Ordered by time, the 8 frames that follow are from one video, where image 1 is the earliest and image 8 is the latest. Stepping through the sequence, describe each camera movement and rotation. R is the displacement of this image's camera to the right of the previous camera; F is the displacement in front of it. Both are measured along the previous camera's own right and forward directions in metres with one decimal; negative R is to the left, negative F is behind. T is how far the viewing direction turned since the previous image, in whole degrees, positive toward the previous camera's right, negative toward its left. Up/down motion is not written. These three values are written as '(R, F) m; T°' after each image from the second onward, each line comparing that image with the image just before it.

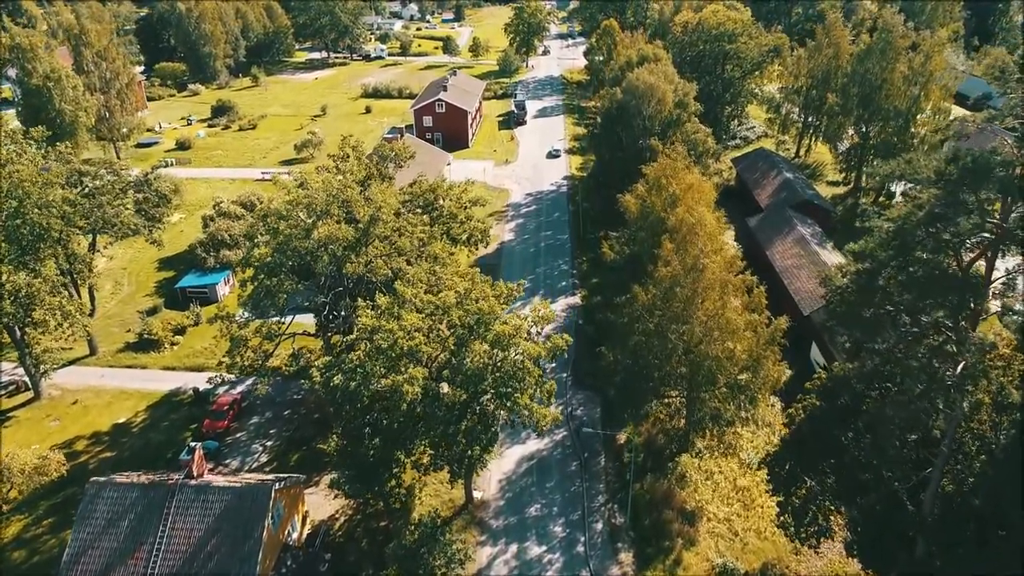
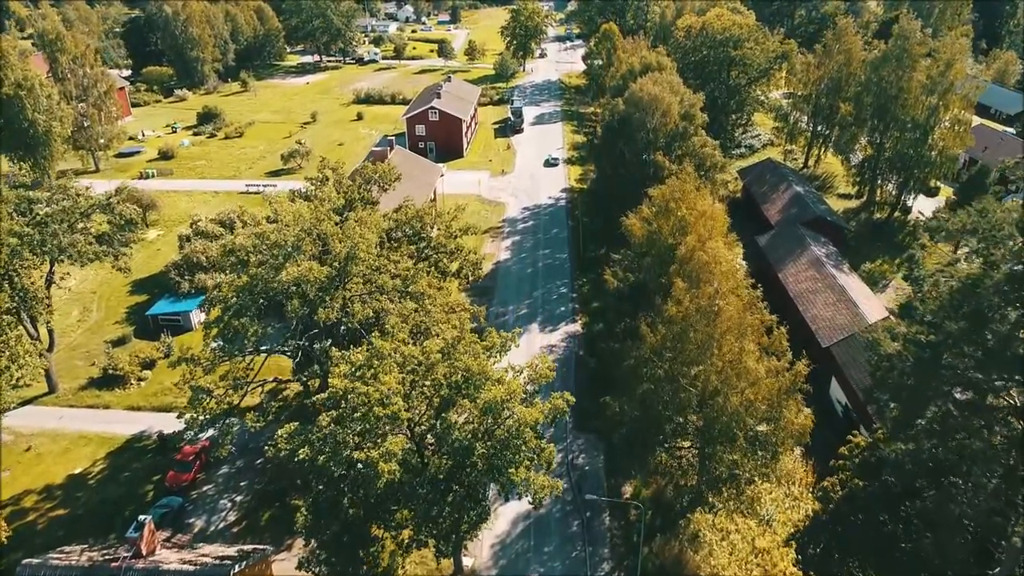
(+0.1, +2.6) m; 0°
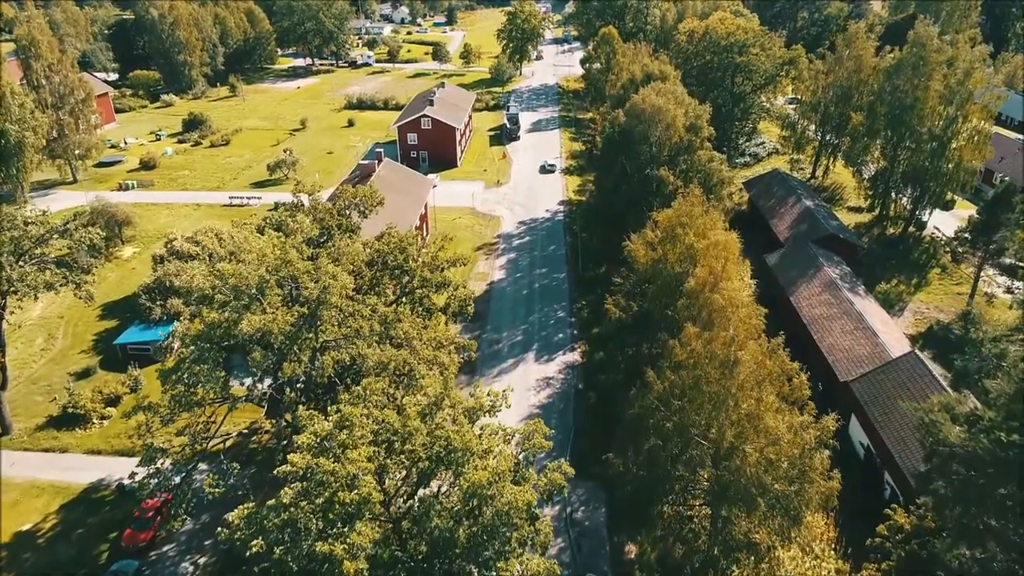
(+0.2, +2.4) m; 0°
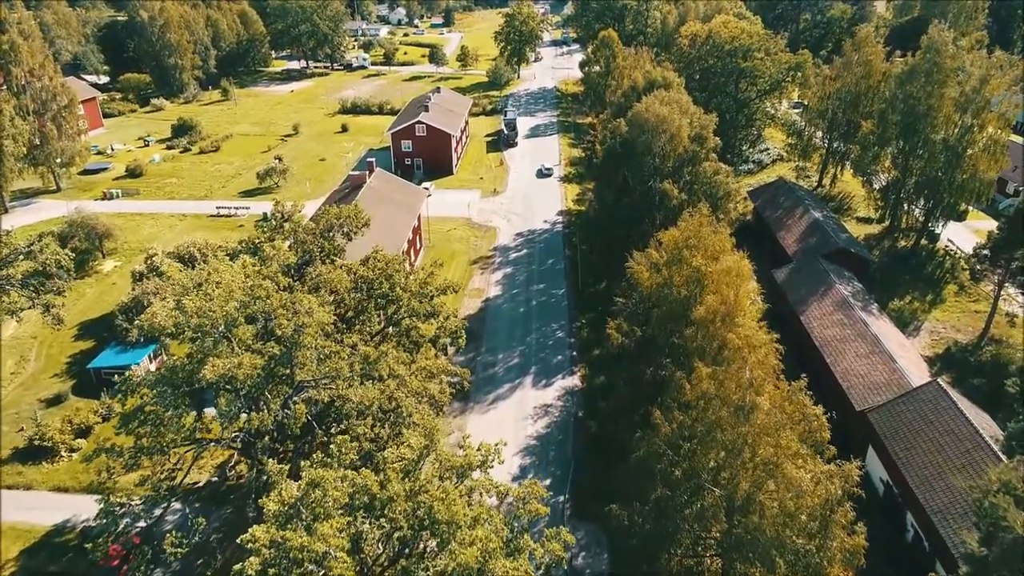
(+0.1, +1.8) m; 0°
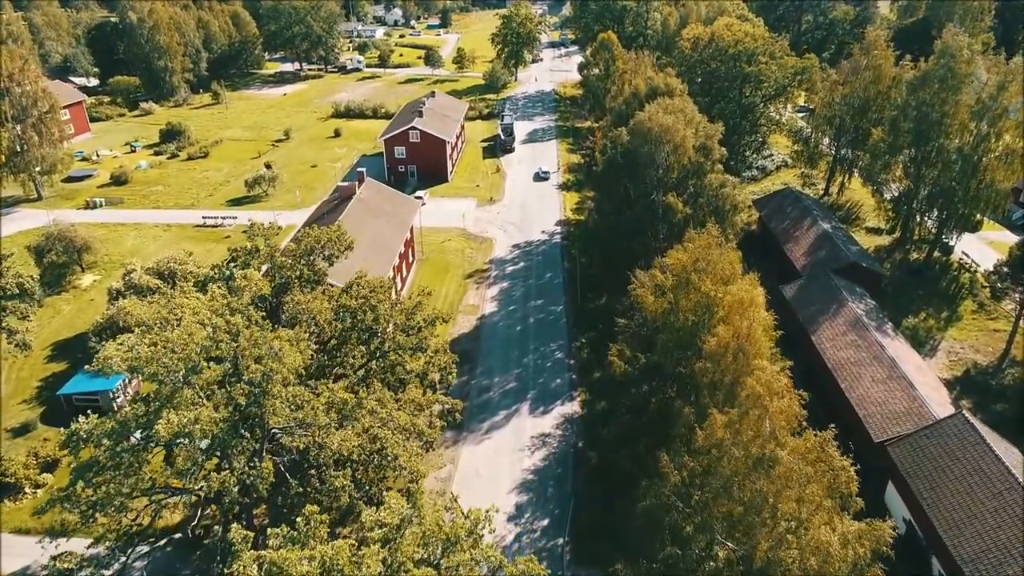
(+0.1, +1.8) m; 0°
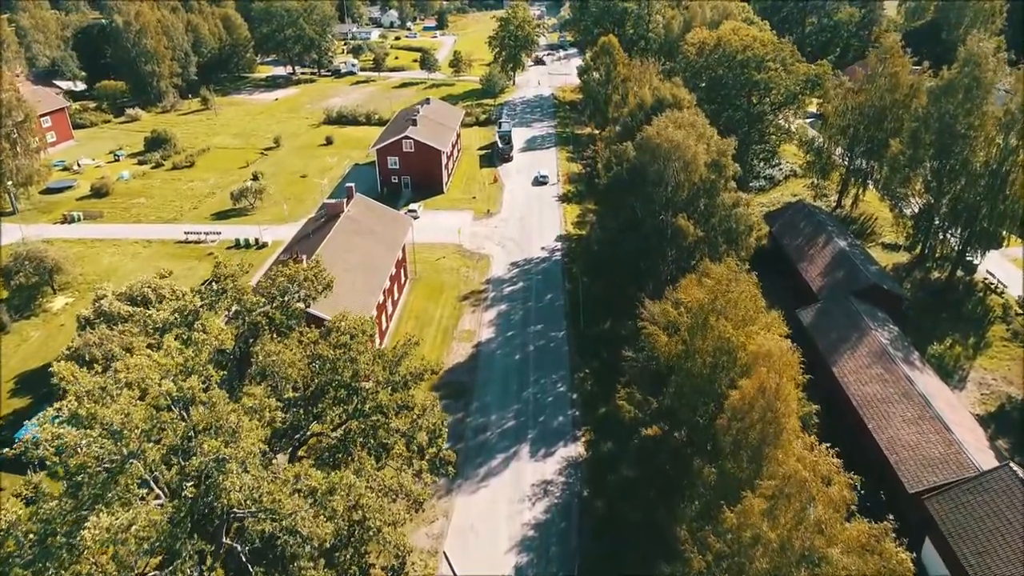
(0.0, +2.4) m; 0°
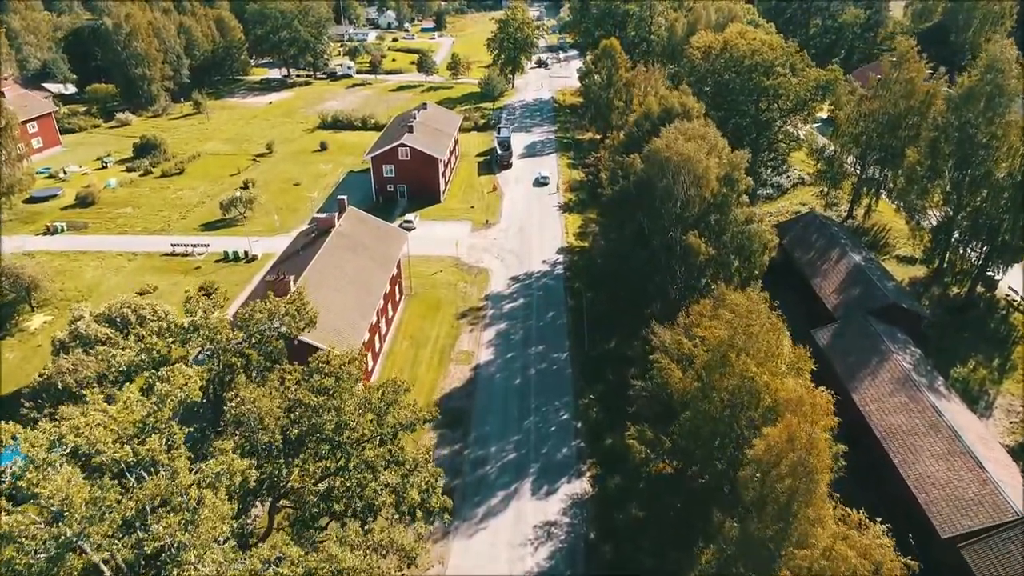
(-0.1, +1.8) m; 0°
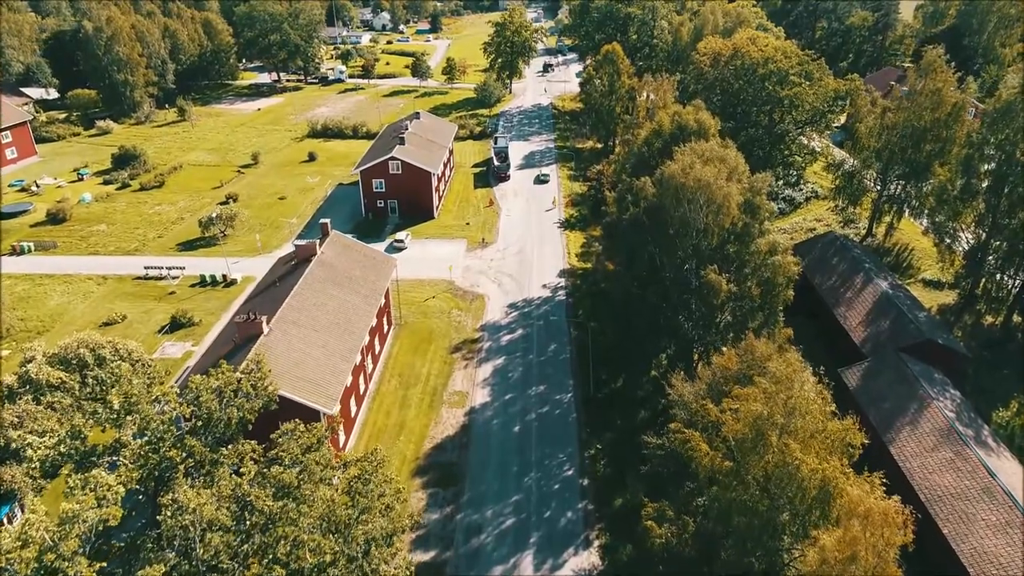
(0.0, +3.0) m; 0°
